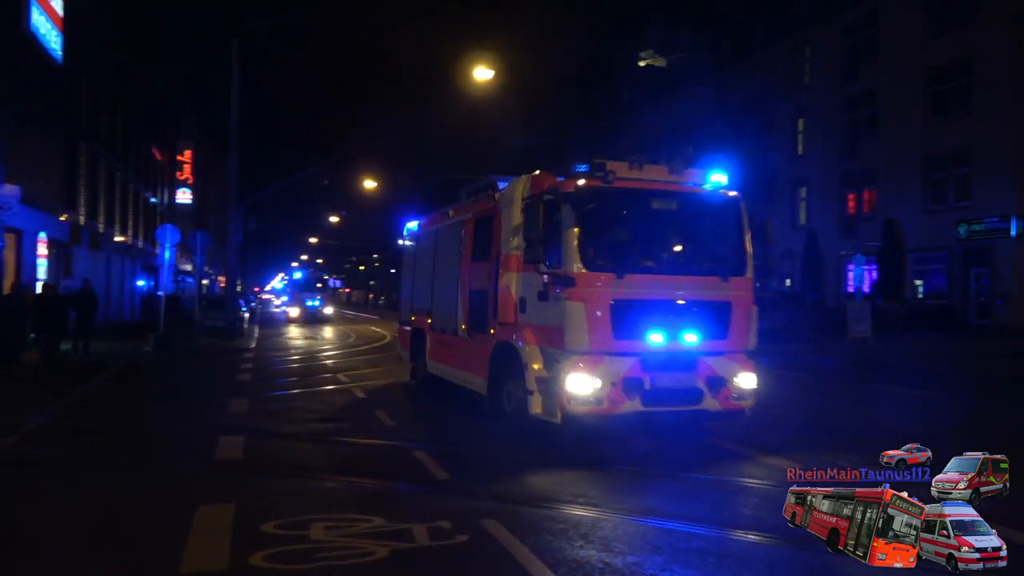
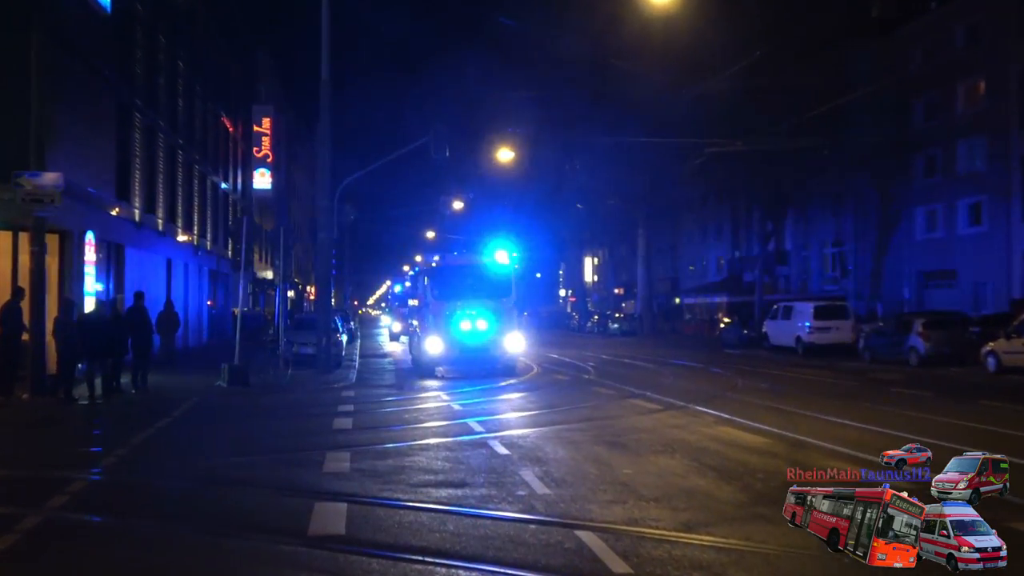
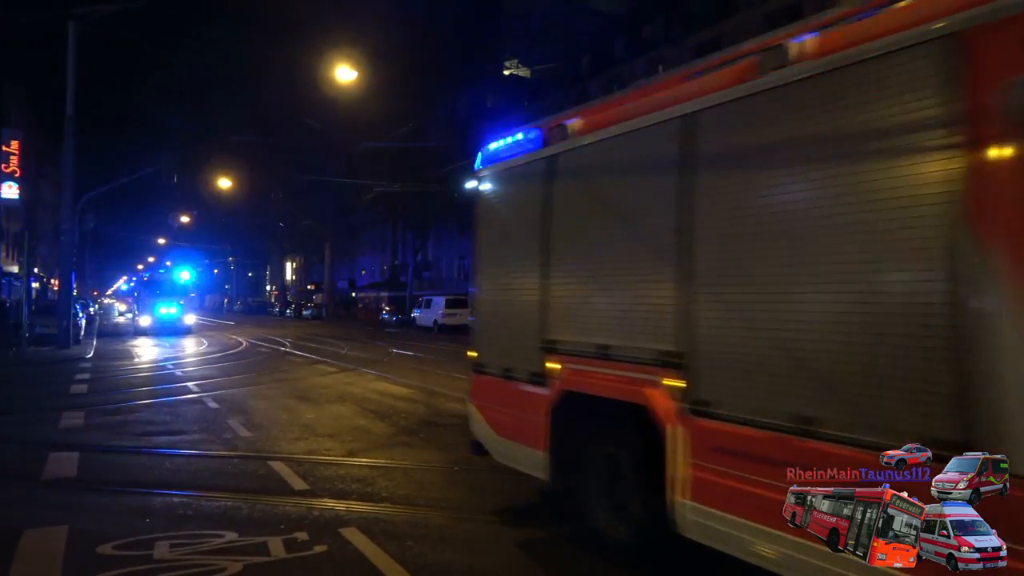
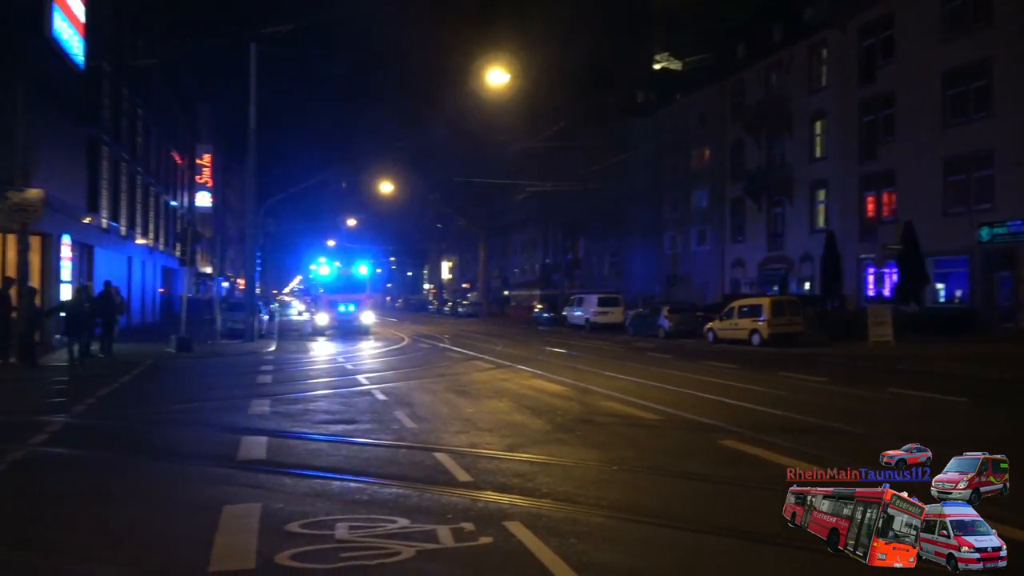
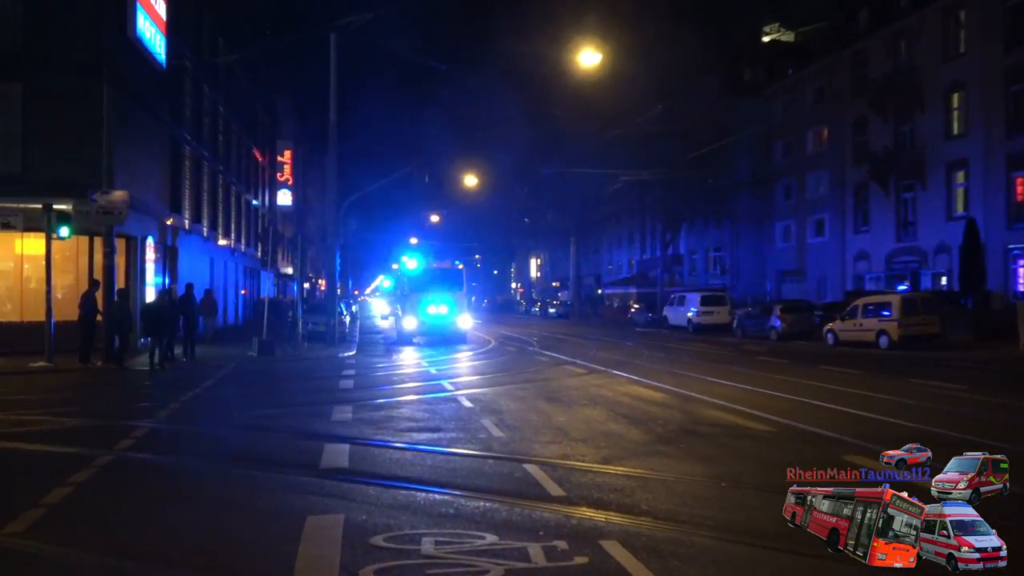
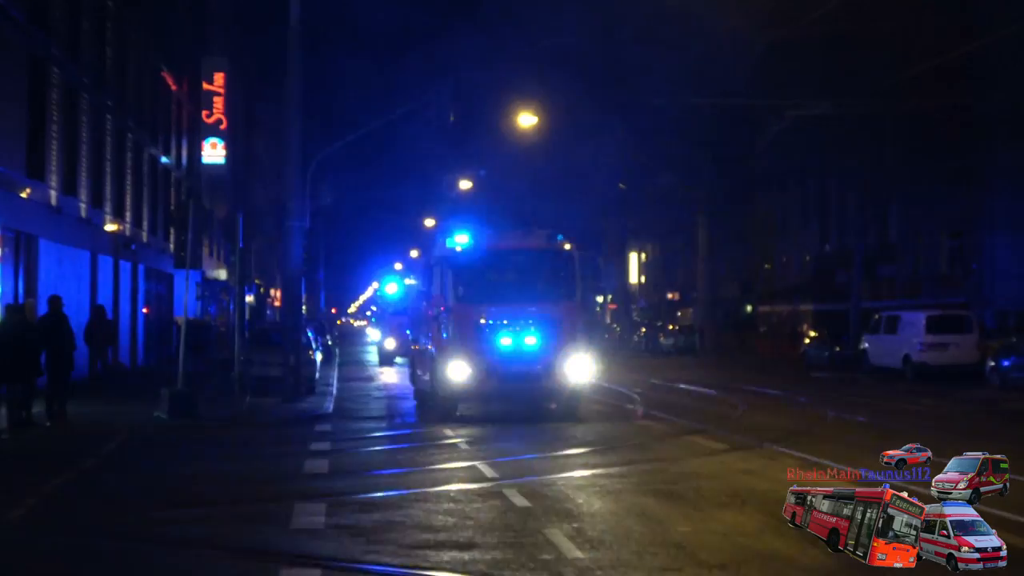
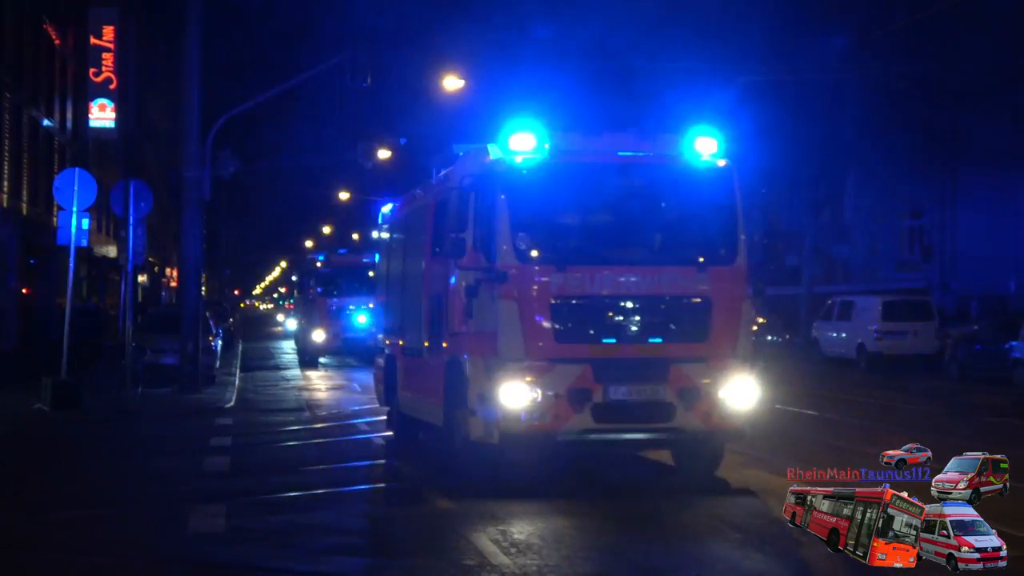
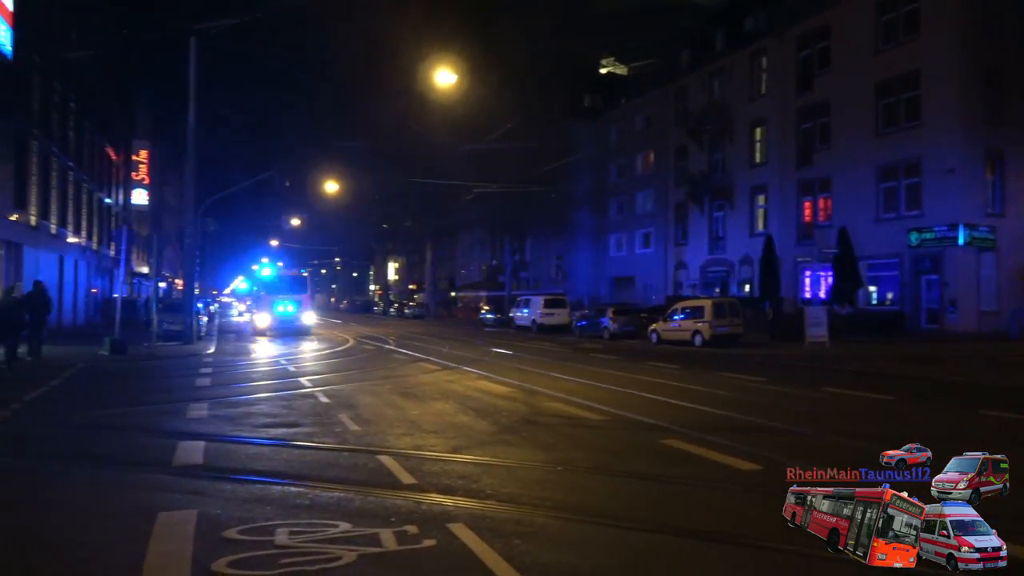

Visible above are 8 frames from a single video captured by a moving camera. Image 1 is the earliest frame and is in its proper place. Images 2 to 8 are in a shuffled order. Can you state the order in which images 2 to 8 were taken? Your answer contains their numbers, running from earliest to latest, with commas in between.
3, 8, 4, 5, 2, 6, 7
